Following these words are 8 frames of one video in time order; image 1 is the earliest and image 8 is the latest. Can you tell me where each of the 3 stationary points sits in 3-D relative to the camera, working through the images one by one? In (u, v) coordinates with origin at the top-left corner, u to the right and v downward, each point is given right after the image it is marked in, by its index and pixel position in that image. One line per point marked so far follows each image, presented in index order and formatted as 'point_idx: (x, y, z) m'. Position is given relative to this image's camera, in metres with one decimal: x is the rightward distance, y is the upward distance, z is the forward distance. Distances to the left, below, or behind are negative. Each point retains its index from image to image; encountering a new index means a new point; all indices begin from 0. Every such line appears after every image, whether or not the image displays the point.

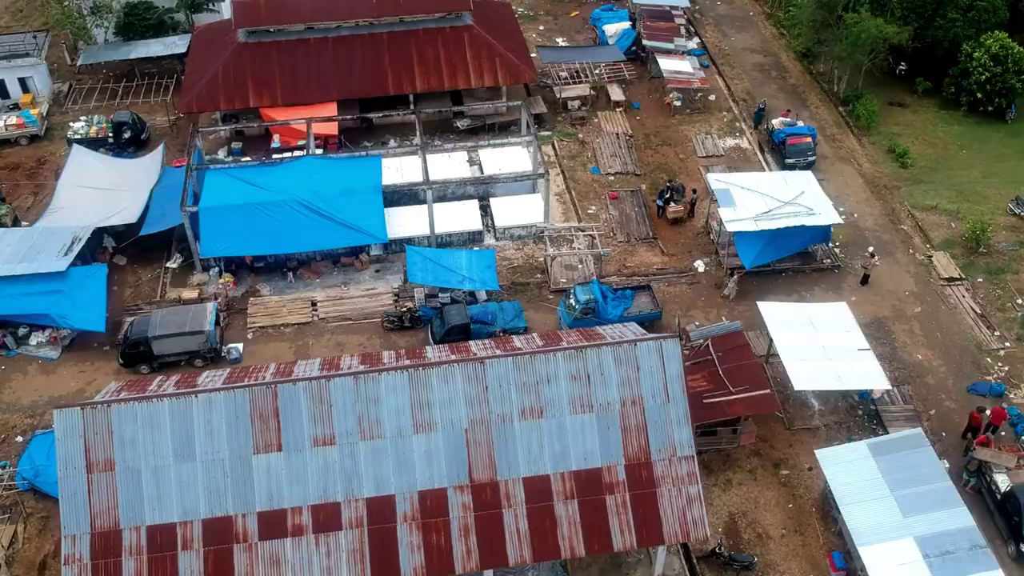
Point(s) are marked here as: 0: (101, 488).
0: (-8.3, -4.0, +19.9) m
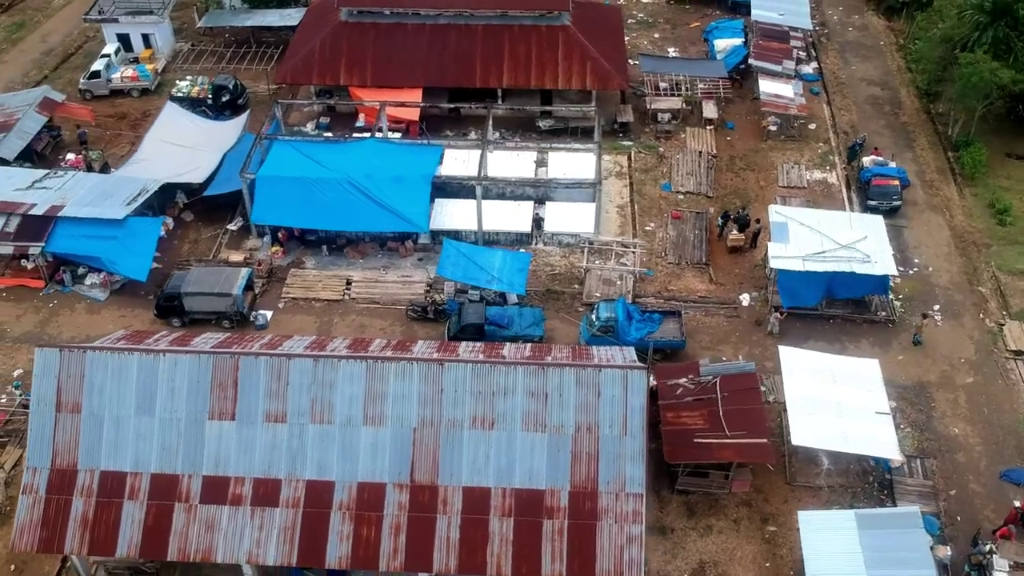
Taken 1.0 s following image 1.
0: (-9.5, -3.0, +20.9) m
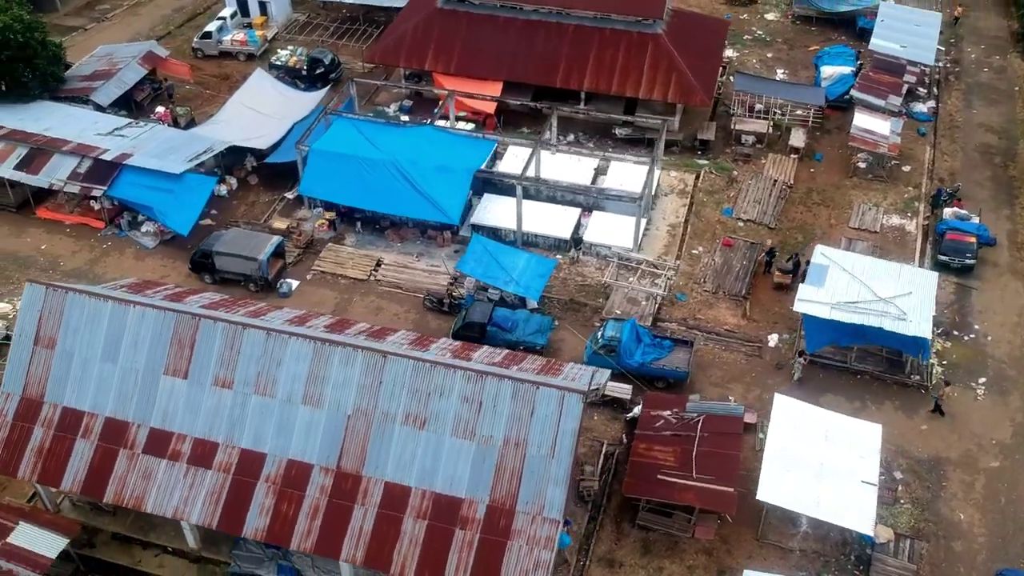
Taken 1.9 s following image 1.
0: (-10.6, -1.7, +22.2) m
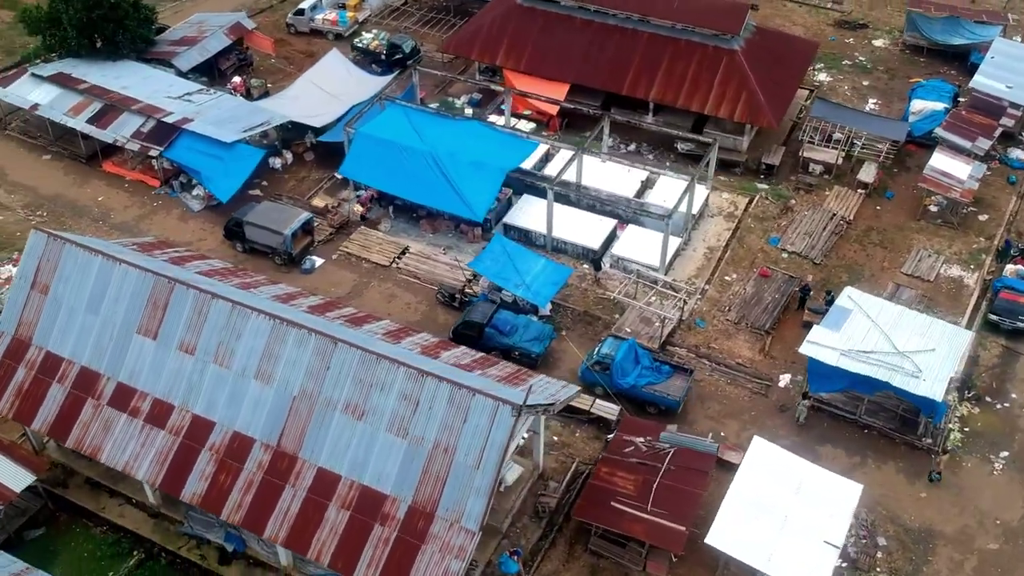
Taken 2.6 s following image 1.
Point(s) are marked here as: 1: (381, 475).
0: (-11.3, -0.4, +23.3) m
1: (-2.6, -3.8, +20.0) m
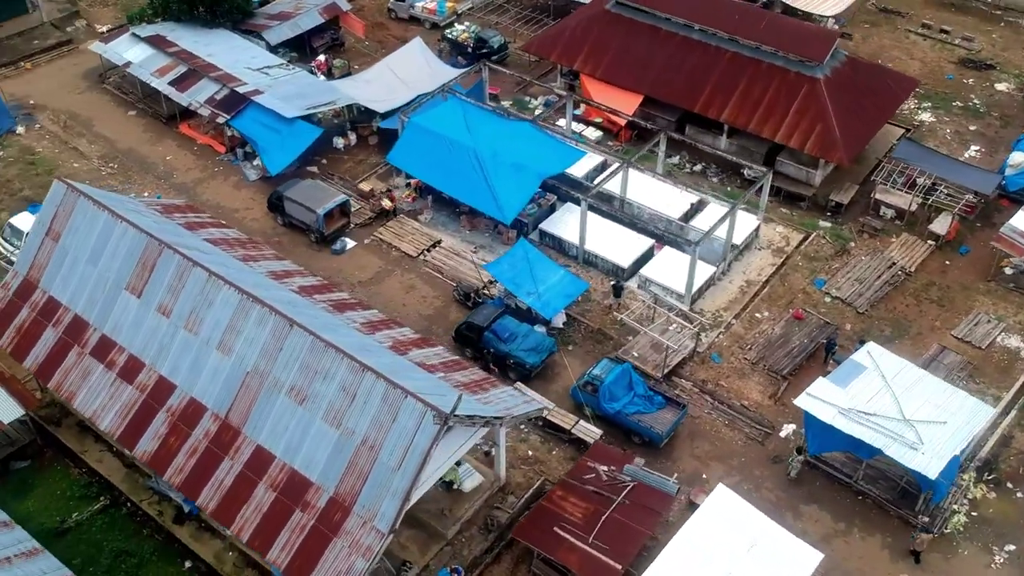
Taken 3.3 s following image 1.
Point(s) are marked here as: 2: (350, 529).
0: (-11.7, +0.9, +24.6) m
1: (-4.1, -3.5, +20.1) m
2: (-3.2, -4.7, +19.3) m
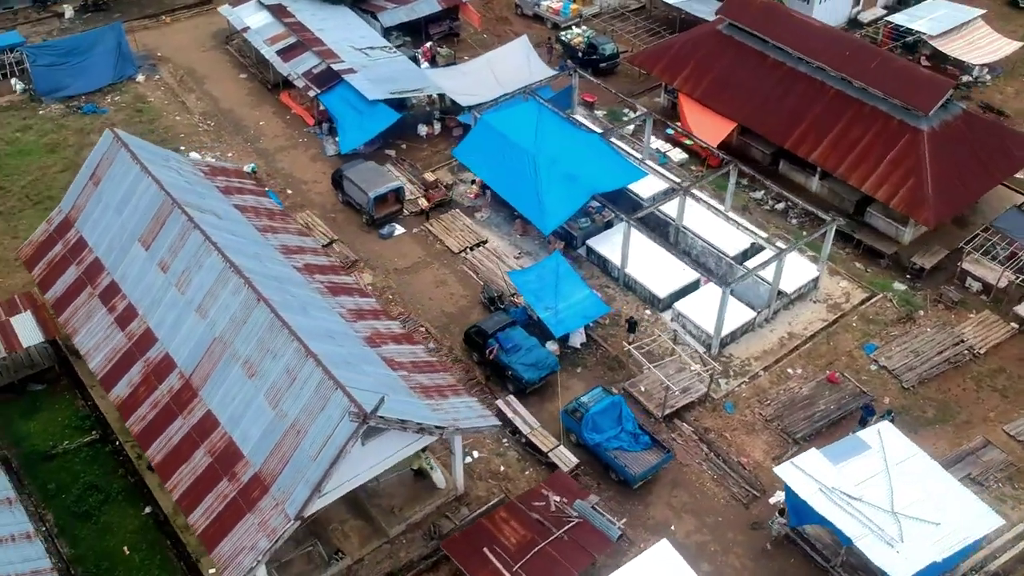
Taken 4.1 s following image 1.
0: (-11.3, +2.5, +26.3) m
1: (-5.5, -3.0, +20.5) m
2: (-4.9, -4.4, +19.6) m
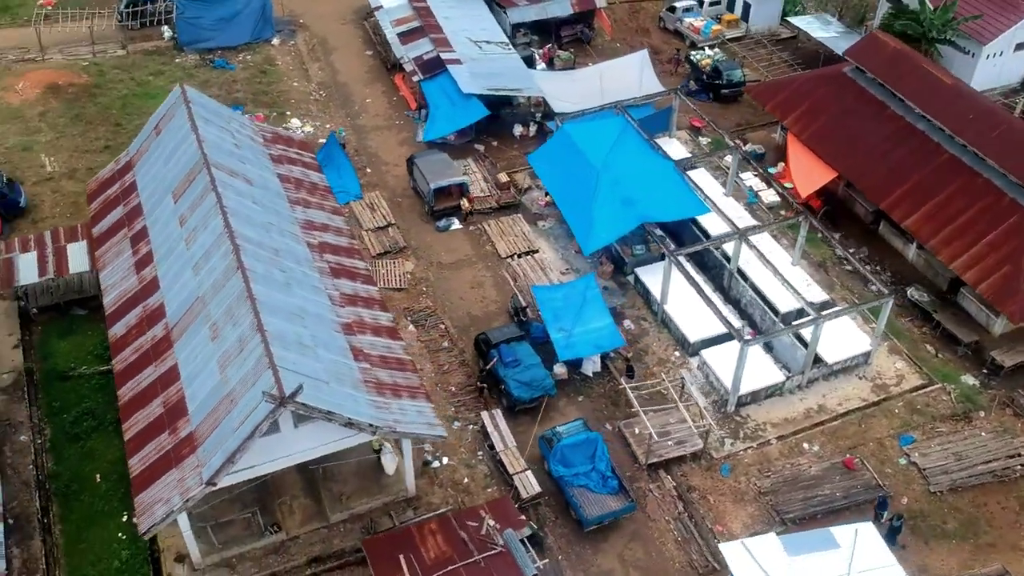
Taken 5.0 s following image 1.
0: (-10.3, +4.2, +27.9) m
1: (-6.8, -2.3, +21.2) m
2: (-6.7, -3.7, +20.3) m
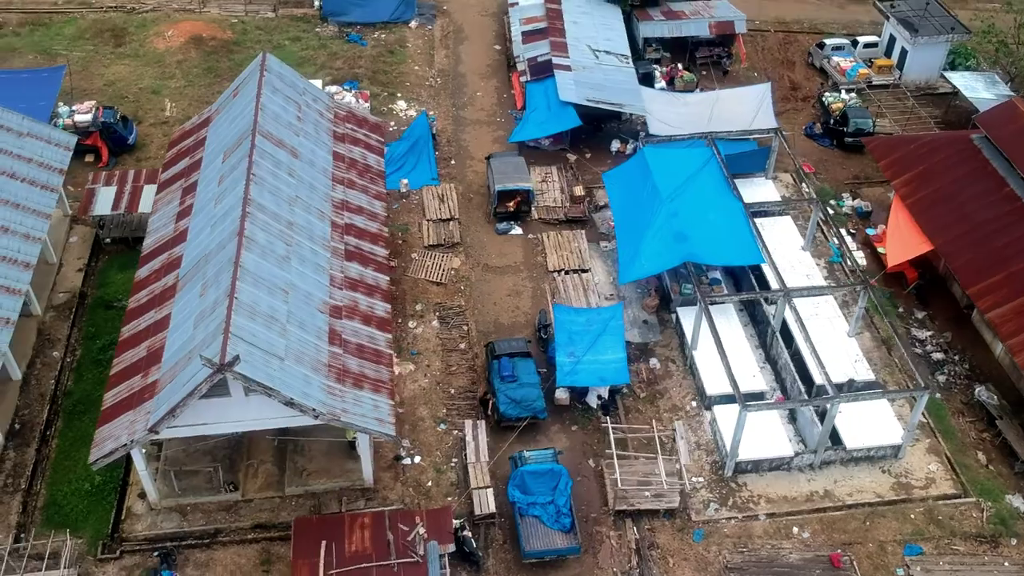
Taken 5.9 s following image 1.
0: (-8.5, +5.6, +29.4) m
1: (-7.7, -1.3, +22.3) m
2: (-8.0, -2.6, +21.4) m
